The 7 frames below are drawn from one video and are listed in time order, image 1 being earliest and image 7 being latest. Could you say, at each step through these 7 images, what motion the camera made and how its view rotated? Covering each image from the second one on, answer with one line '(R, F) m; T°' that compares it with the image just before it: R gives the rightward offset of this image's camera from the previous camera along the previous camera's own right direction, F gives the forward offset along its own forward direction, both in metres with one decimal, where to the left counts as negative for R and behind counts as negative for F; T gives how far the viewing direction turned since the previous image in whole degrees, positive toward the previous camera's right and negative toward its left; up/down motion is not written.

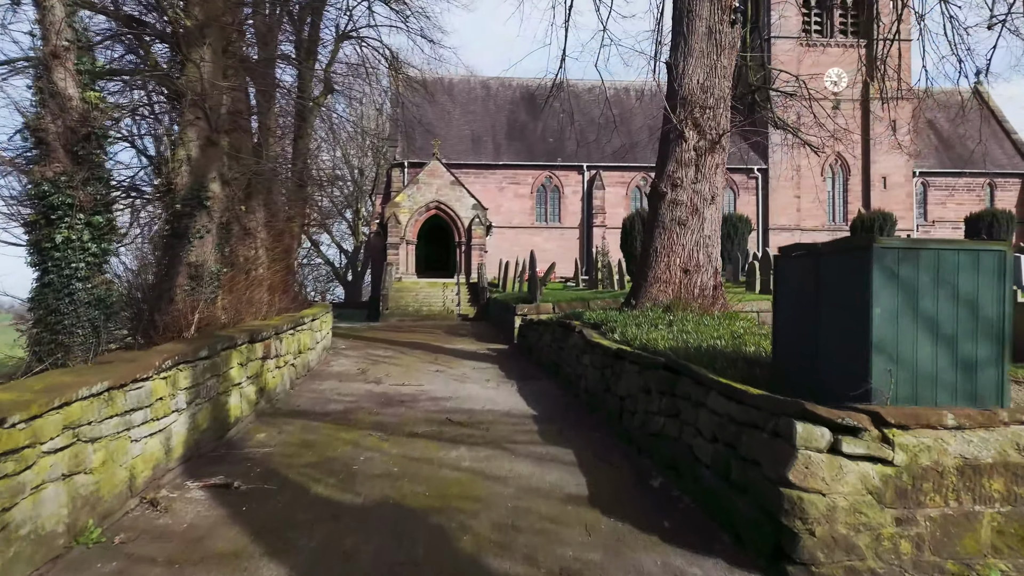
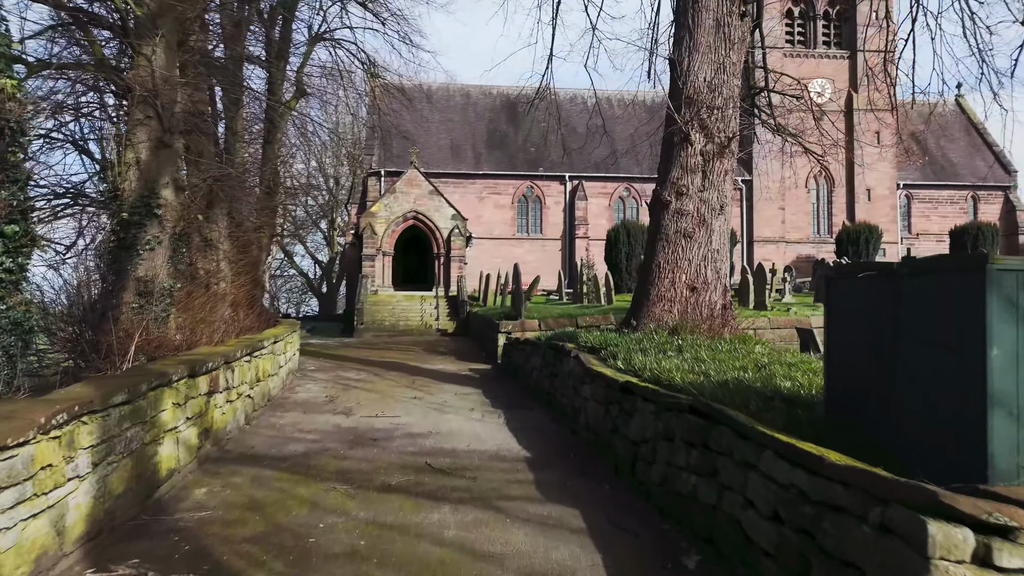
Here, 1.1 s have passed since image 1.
(-0.1, +0.7) m; +2°
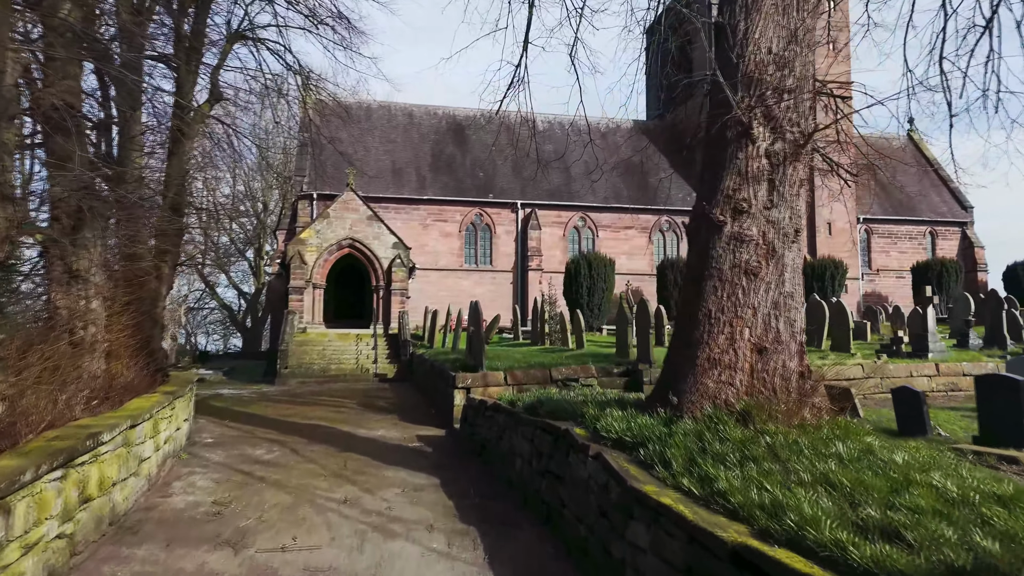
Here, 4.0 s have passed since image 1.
(-0.2, +1.9) m; +5°
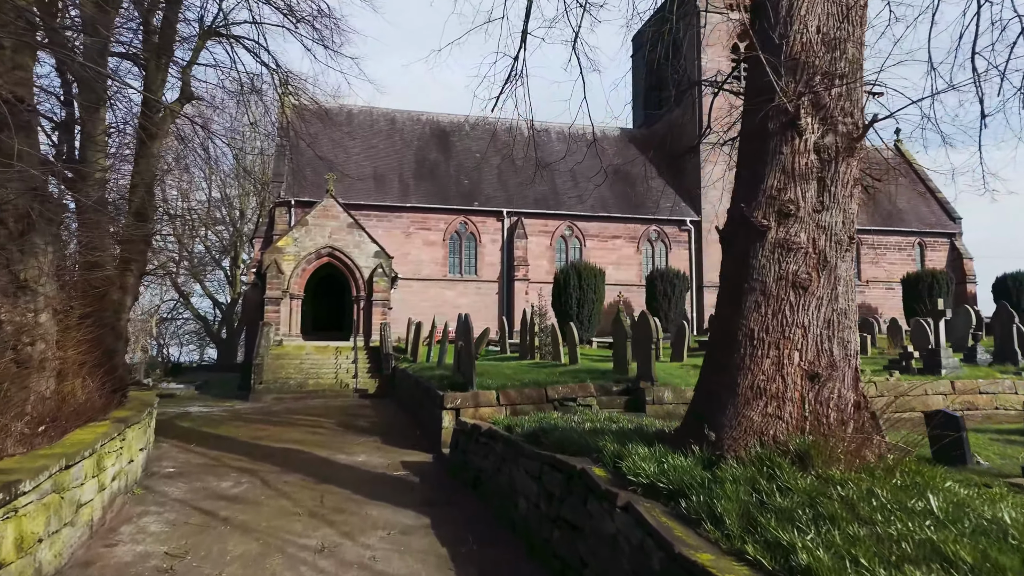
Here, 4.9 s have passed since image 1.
(-0.1, +0.6) m; +2°
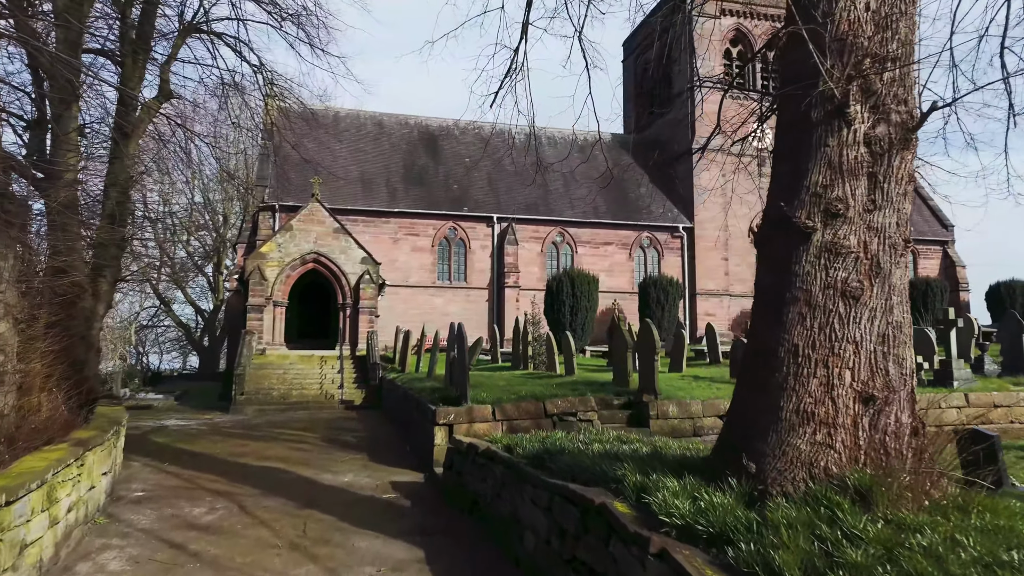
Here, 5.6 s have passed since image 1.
(-0.1, +0.4) m; +1°
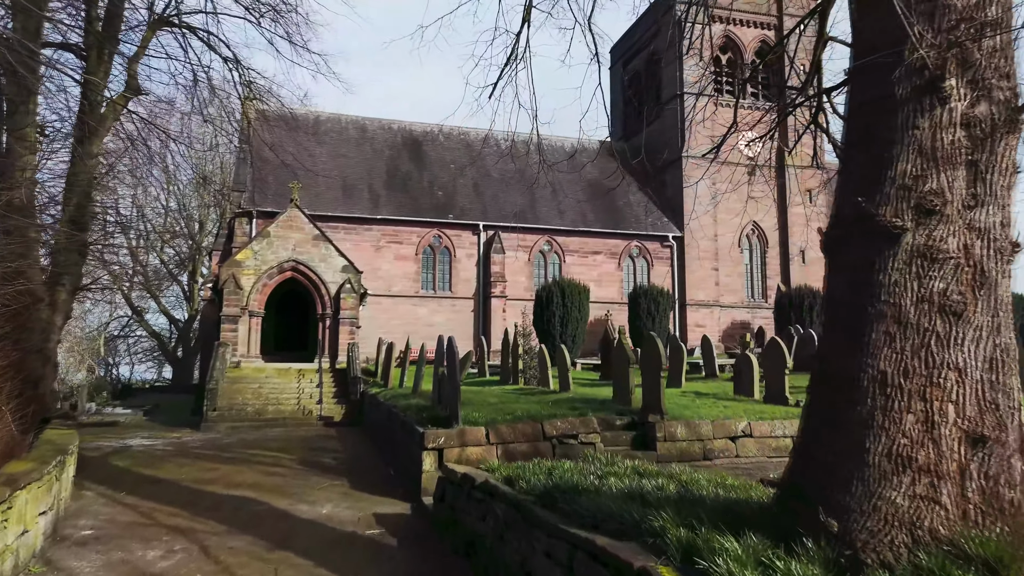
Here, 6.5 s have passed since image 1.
(-0.1, +0.6) m; +2°
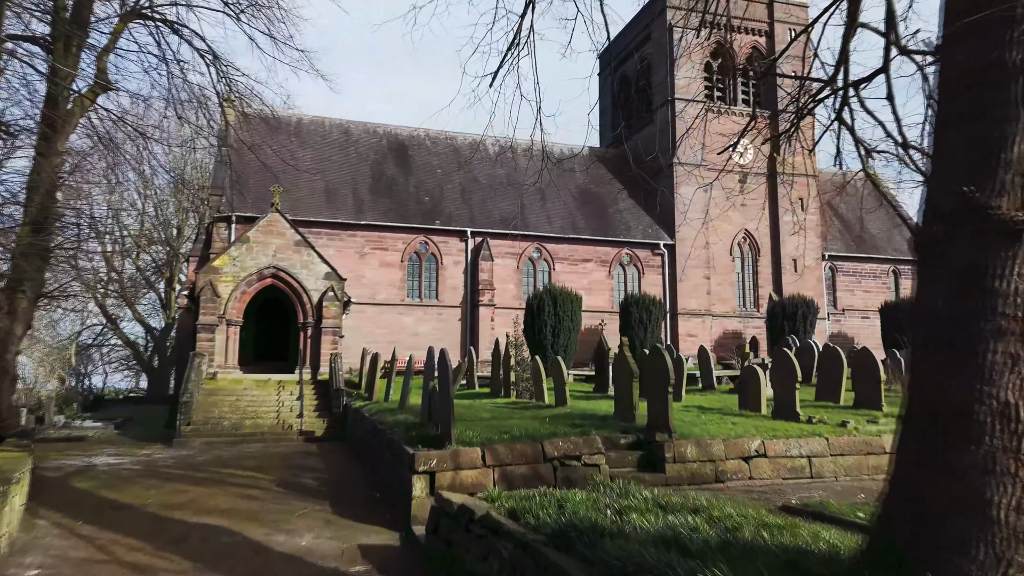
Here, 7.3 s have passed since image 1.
(-0.1, +0.5) m; +1°
